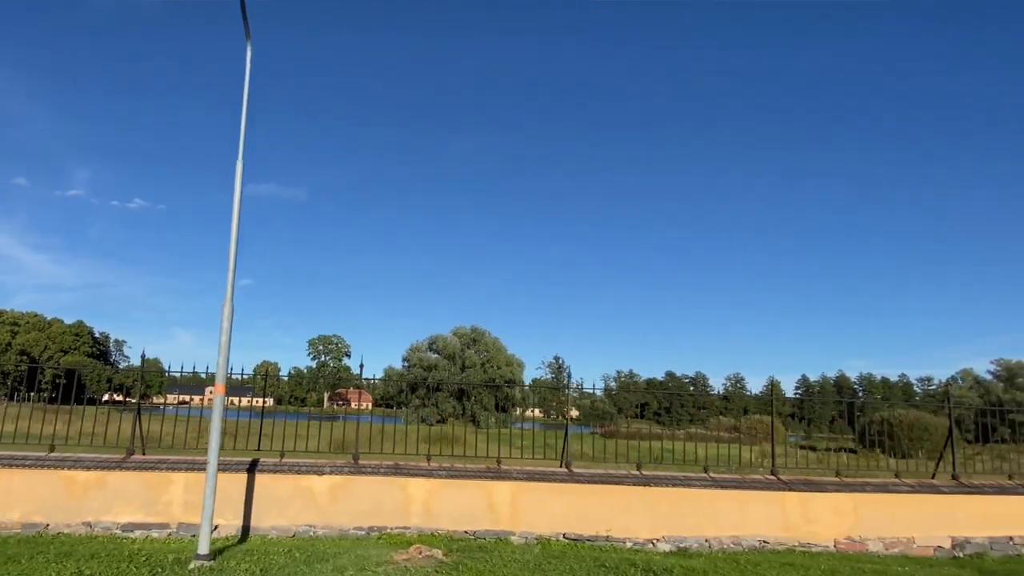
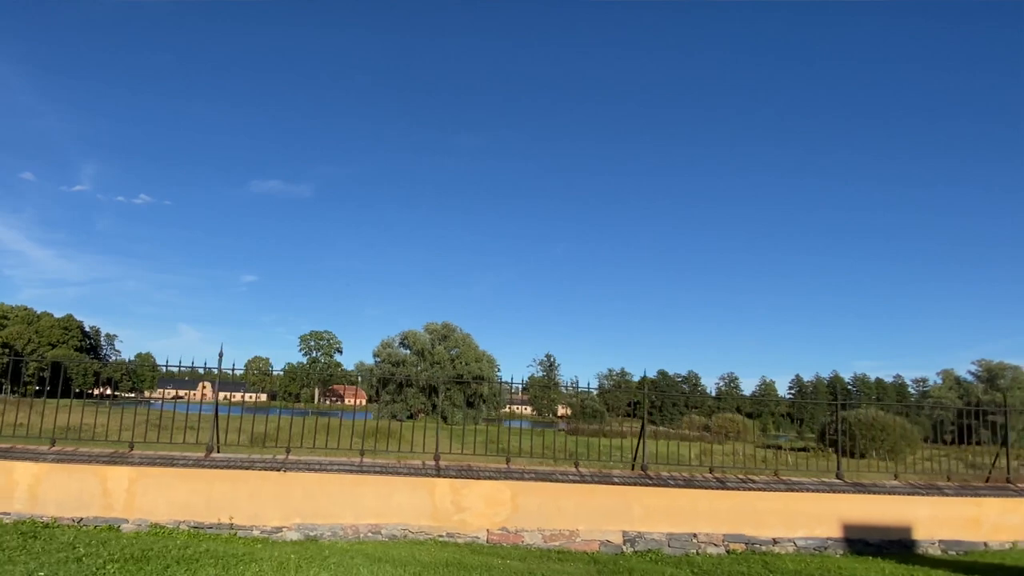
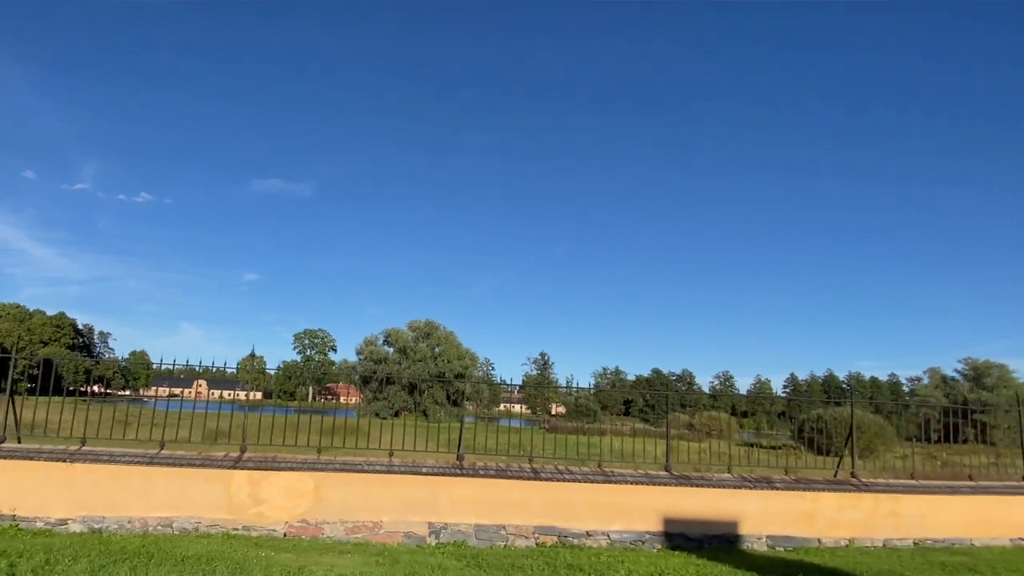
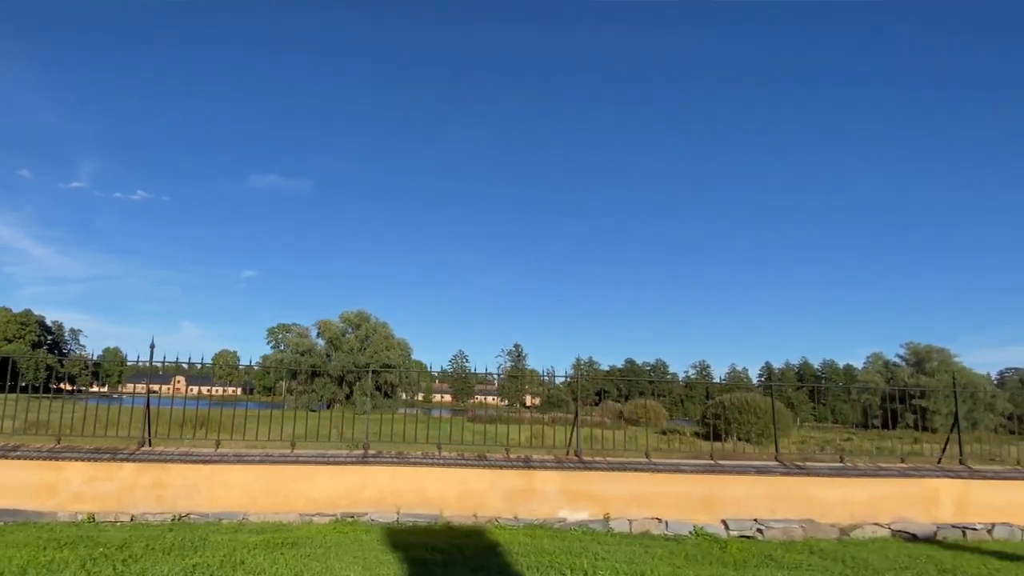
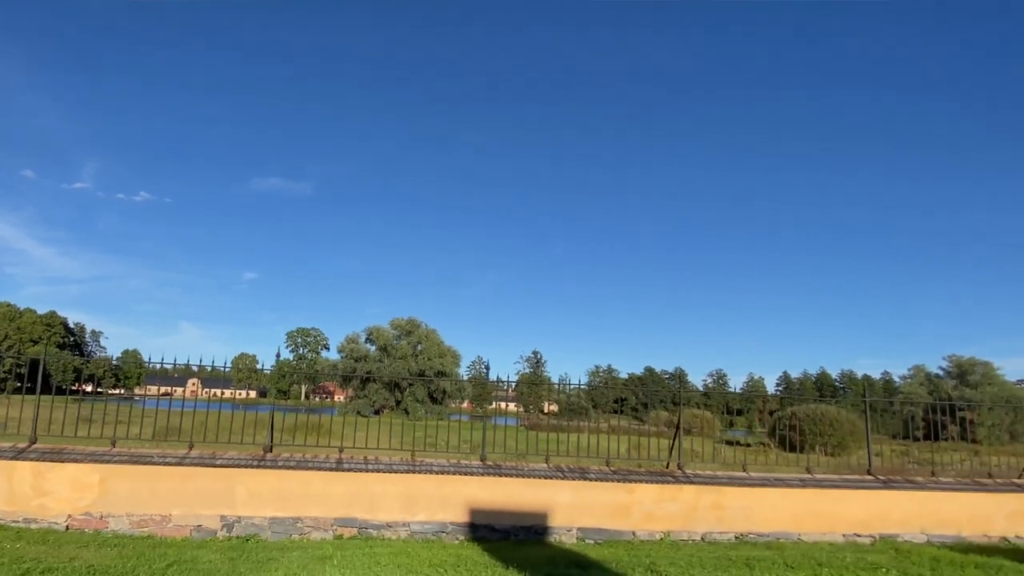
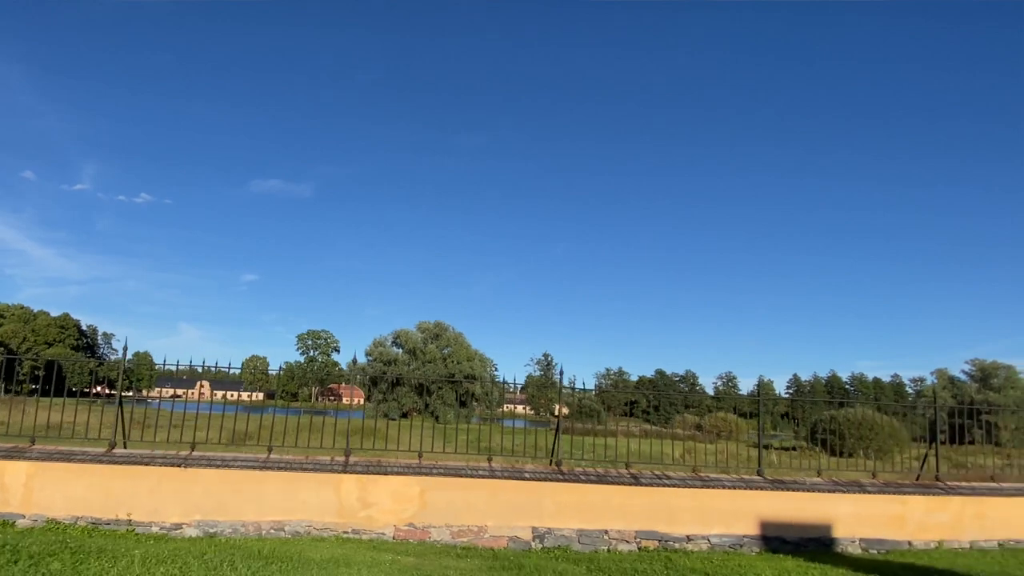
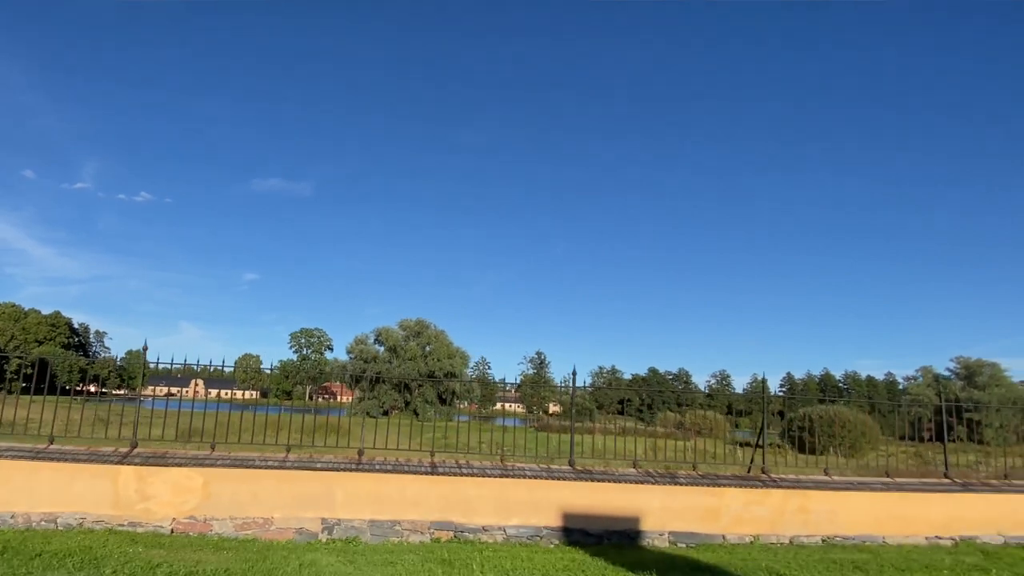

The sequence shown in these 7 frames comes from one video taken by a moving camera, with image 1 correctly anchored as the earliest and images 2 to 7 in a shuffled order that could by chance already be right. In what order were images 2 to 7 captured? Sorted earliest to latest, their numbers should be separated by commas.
2, 6, 3, 7, 5, 4
